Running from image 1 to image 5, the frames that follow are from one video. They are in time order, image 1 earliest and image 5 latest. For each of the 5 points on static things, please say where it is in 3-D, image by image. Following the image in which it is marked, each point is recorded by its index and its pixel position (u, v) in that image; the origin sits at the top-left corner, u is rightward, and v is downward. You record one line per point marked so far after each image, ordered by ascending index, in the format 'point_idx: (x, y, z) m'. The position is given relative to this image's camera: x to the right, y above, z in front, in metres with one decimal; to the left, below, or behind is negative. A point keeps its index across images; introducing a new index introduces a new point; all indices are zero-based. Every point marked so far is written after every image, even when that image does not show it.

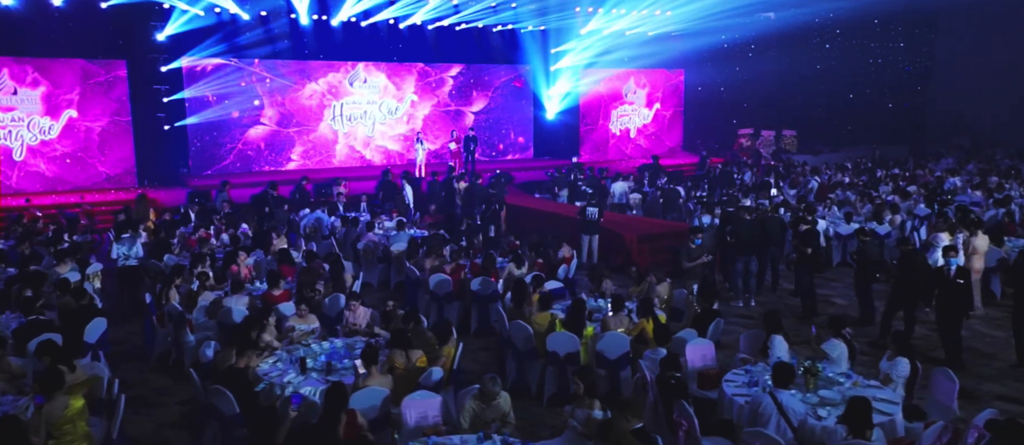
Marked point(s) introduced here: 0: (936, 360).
0: (+4.2, -1.3, +6.8) m
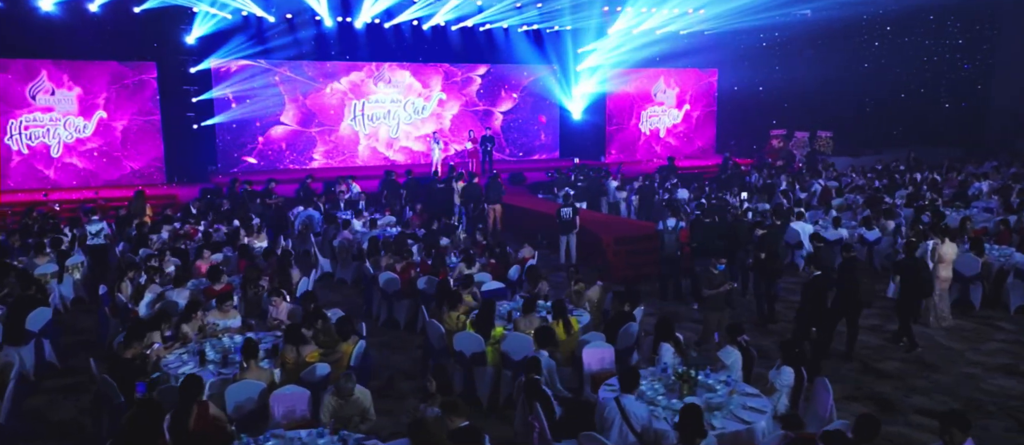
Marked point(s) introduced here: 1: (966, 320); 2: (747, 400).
0: (+3.5, -1.4, +6.6) m
1: (+5.4, -1.2, +8.2) m
2: (+1.6, -1.2, +4.5) m
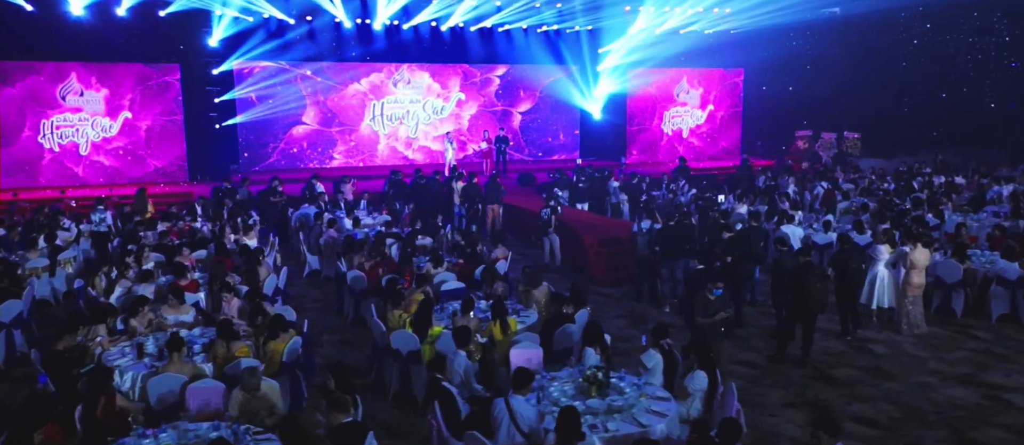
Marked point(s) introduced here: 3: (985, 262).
0: (+3.0, -1.4, +6.5) m
1: (+5.0, -1.2, +8.0) m
2: (+0.9, -1.2, +4.5) m
3: (+5.9, -0.5, +8.6) m
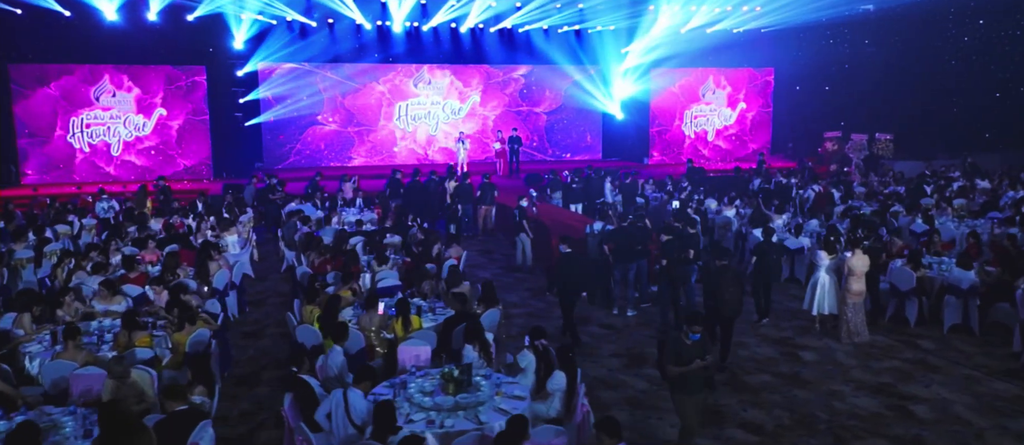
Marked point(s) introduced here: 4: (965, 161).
0: (+2.1, -1.5, +6.4) m
1: (+4.2, -1.3, +7.8) m
2: (0.0, -1.2, +4.6) m
3: (+5.2, -0.6, +8.3) m
4: (+12.5, +1.7, +19.2) m
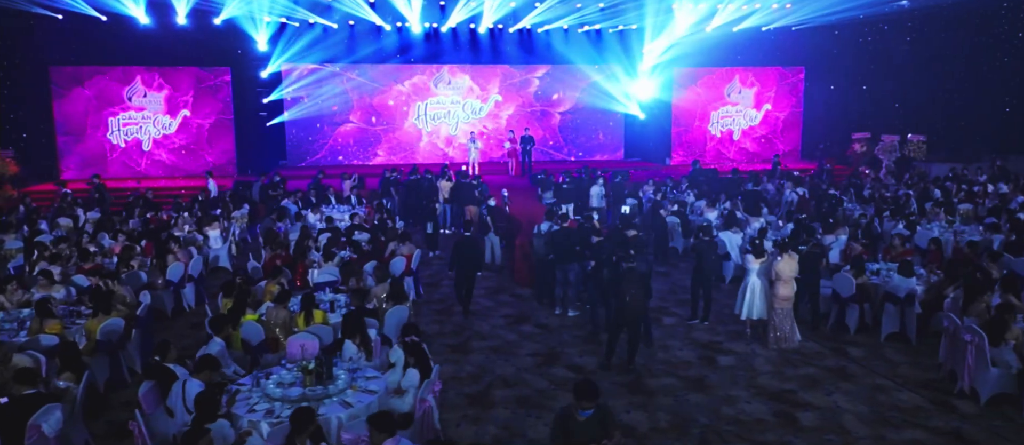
0: (+1.2, -1.5, +6.5) m
1: (+3.4, -1.3, +7.6) m
2: (-1.1, -1.2, +4.8) m
3: (+4.4, -0.6, +8.1) m
4: (+12.5, +1.5, +18.4) m
